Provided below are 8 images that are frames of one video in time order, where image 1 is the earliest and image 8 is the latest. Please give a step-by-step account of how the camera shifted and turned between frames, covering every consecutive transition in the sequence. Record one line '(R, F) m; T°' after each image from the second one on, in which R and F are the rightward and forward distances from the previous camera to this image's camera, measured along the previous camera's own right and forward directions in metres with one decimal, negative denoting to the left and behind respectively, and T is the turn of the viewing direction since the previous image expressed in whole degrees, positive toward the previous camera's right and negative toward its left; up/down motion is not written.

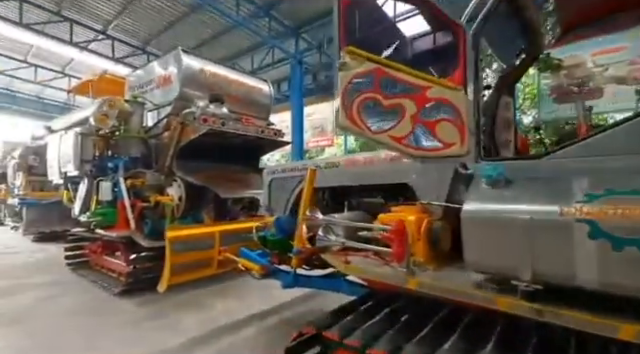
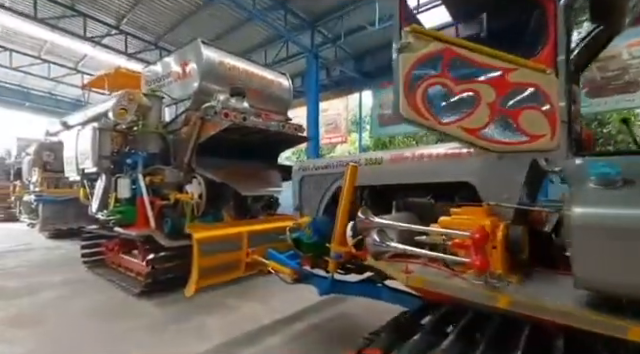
(-0.2, +0.2) m; -1°
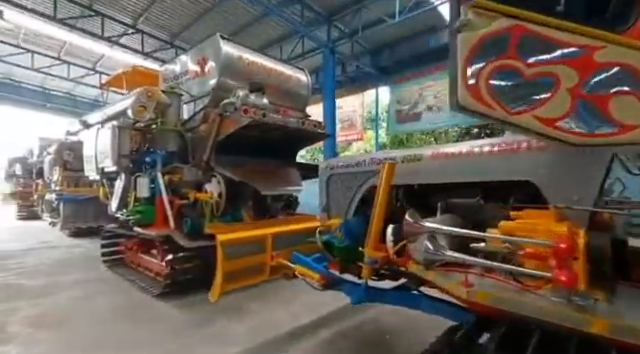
(-0.1, +0.1) m; -2°
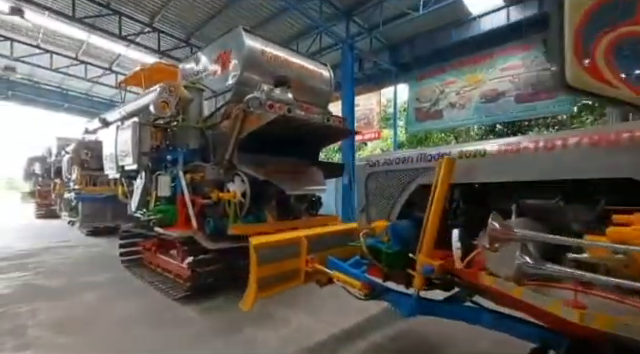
(-0.2, +0.2) m; -2°
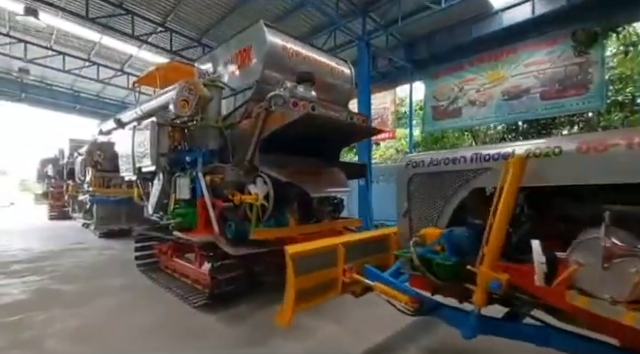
(-0.2, +0.2) m; -1°
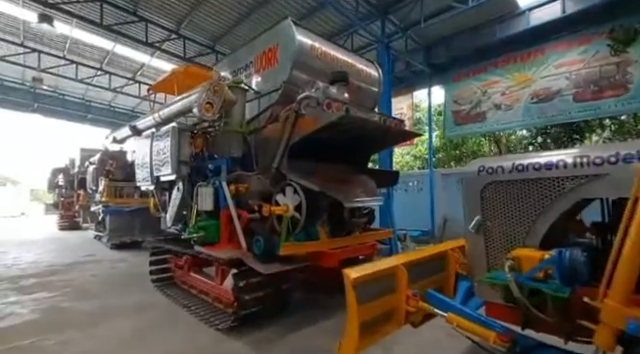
(-0.3, +0.3) m; -1°
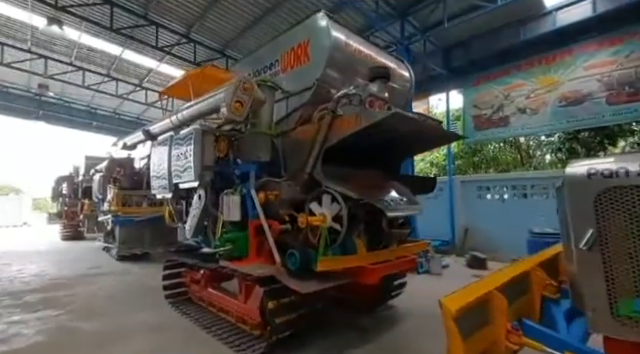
(-0.3, +0.3) m; 0°
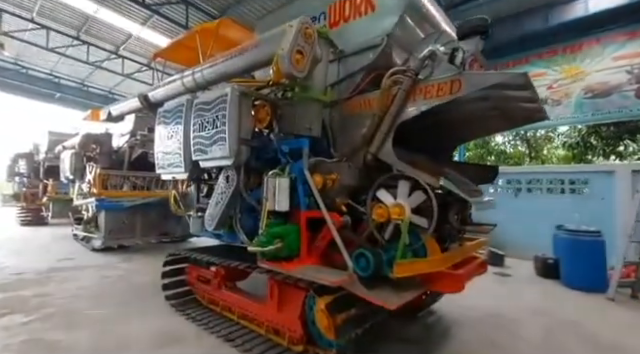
(-0.6, +0.6) m; +5°
